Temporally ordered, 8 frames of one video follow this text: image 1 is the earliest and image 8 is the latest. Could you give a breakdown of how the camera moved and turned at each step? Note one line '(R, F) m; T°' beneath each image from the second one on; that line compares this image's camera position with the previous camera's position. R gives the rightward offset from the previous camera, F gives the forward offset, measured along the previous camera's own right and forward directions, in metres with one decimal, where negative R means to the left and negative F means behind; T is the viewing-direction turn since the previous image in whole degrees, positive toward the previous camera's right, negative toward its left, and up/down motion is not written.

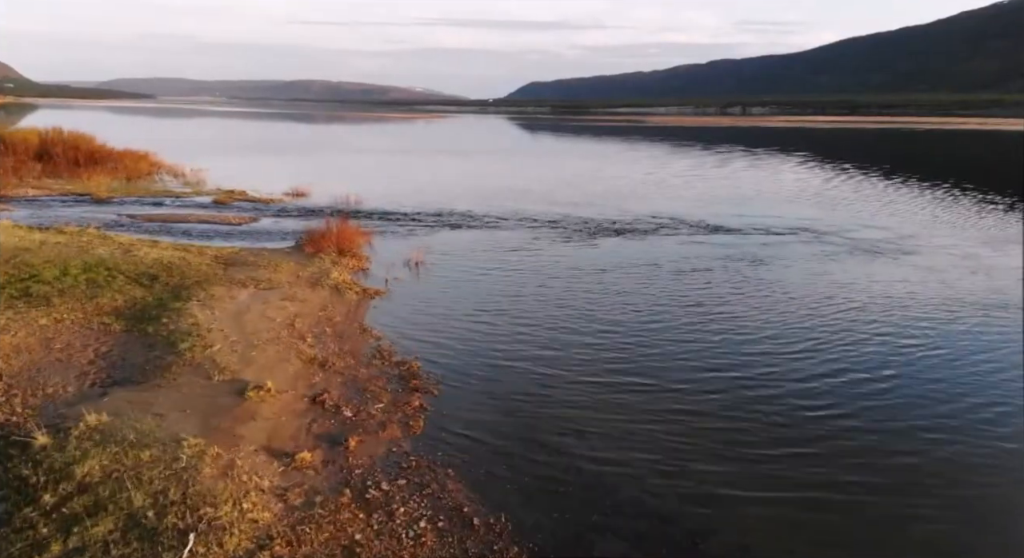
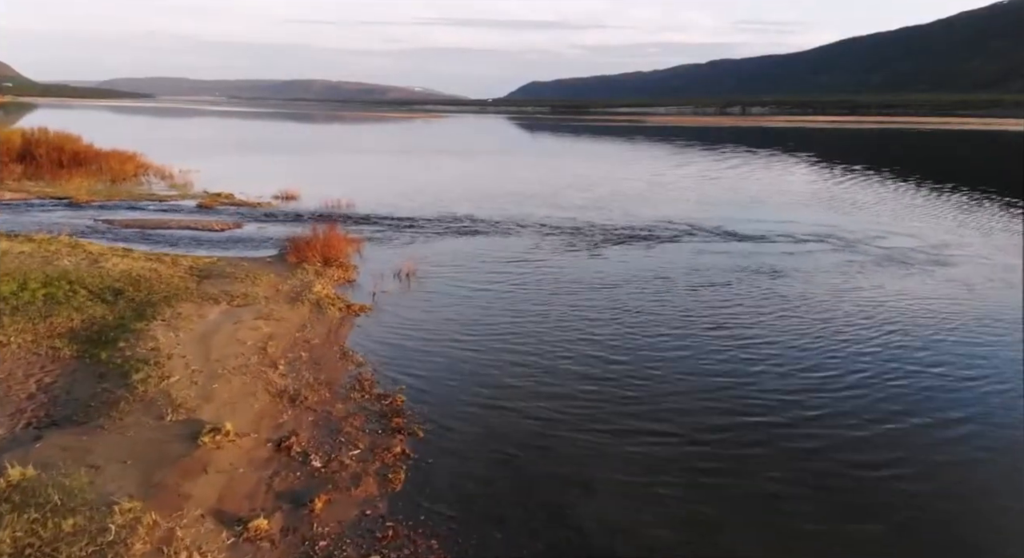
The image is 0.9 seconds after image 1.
(0.0, +1.4) m; 0°
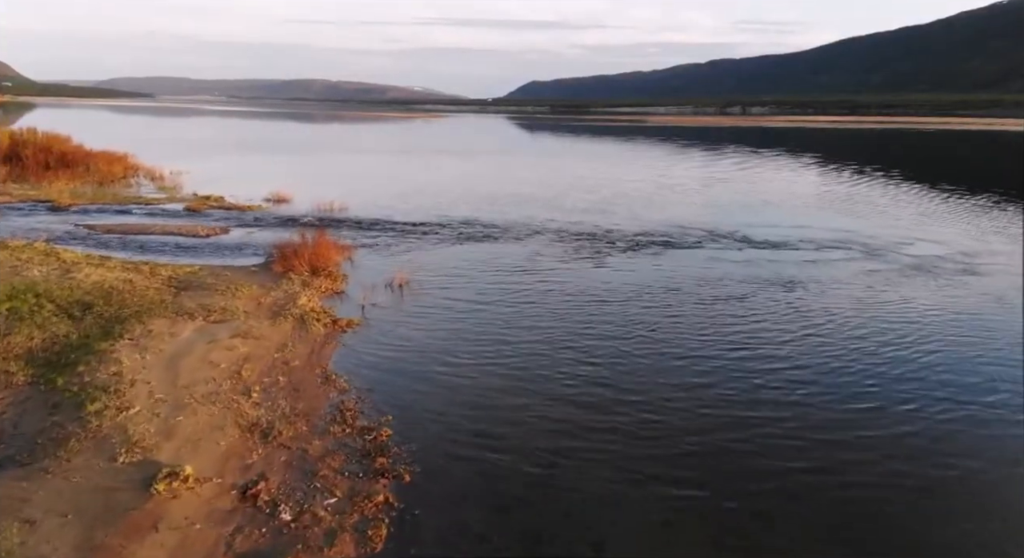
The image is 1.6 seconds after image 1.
(0.0, +1.1) m; 0°
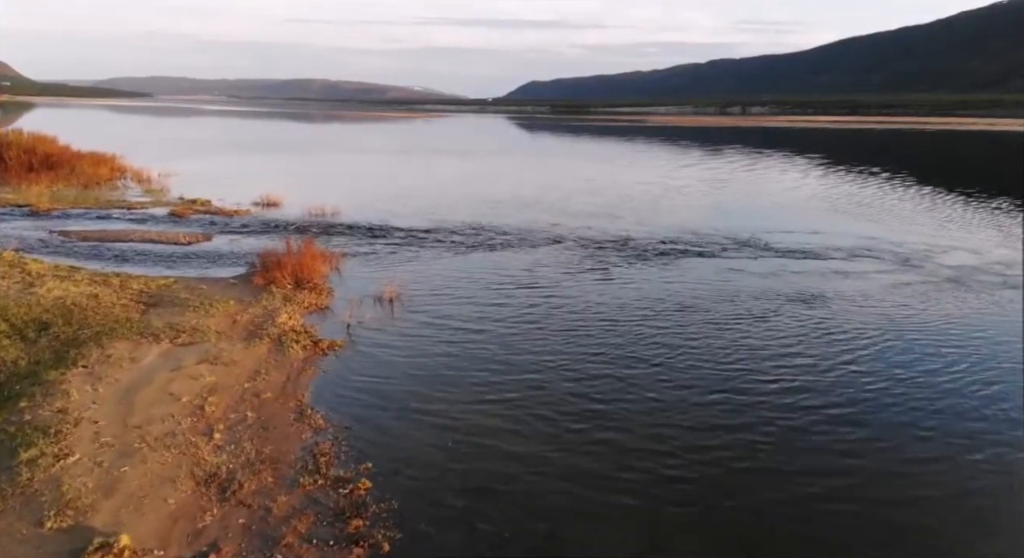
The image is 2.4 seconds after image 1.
(0.0, +1.3) m; 0°
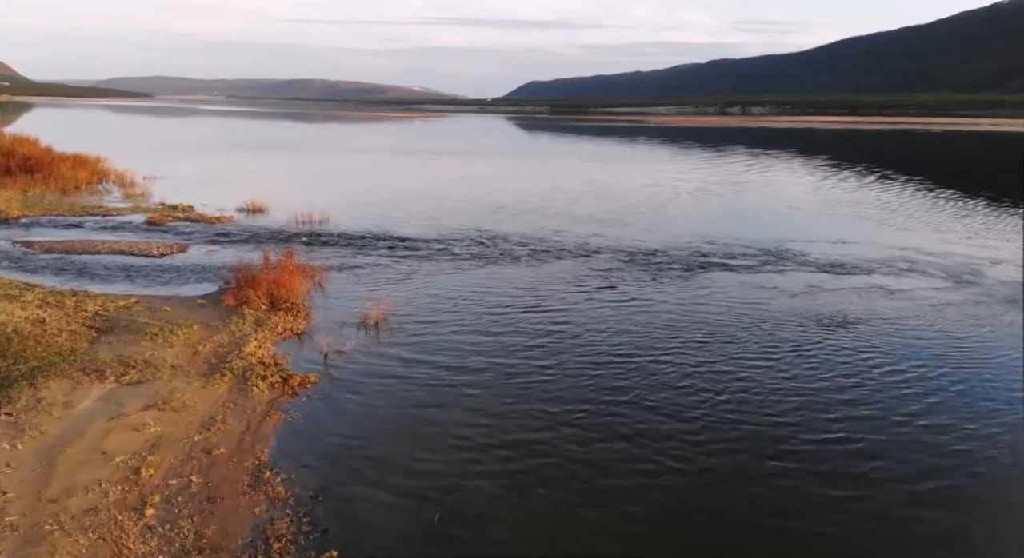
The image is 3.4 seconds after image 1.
(0.0, +1.6) m; 0°
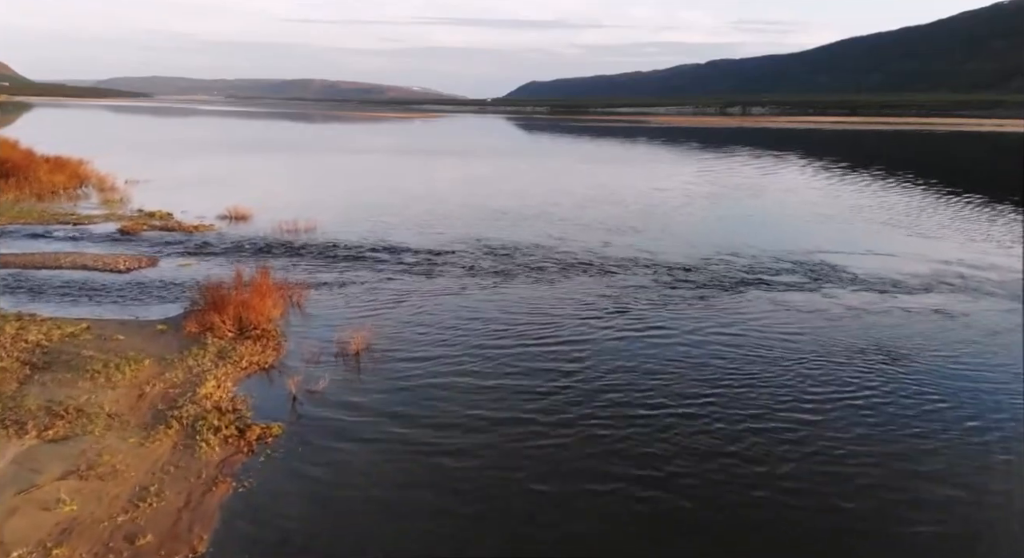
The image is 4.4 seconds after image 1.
(0.0, +1.7) m; 0°
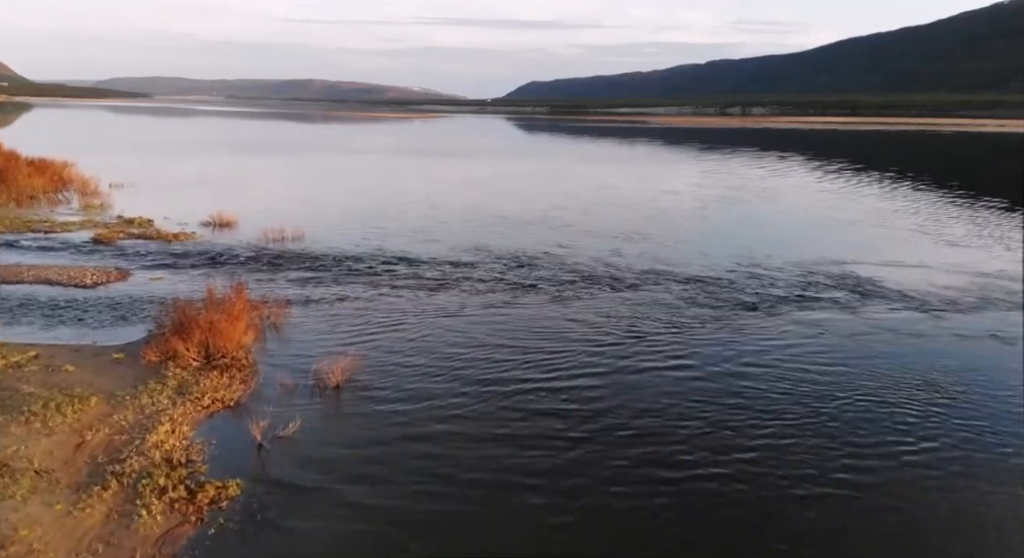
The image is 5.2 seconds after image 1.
(0.0, +1.4) m; 0°
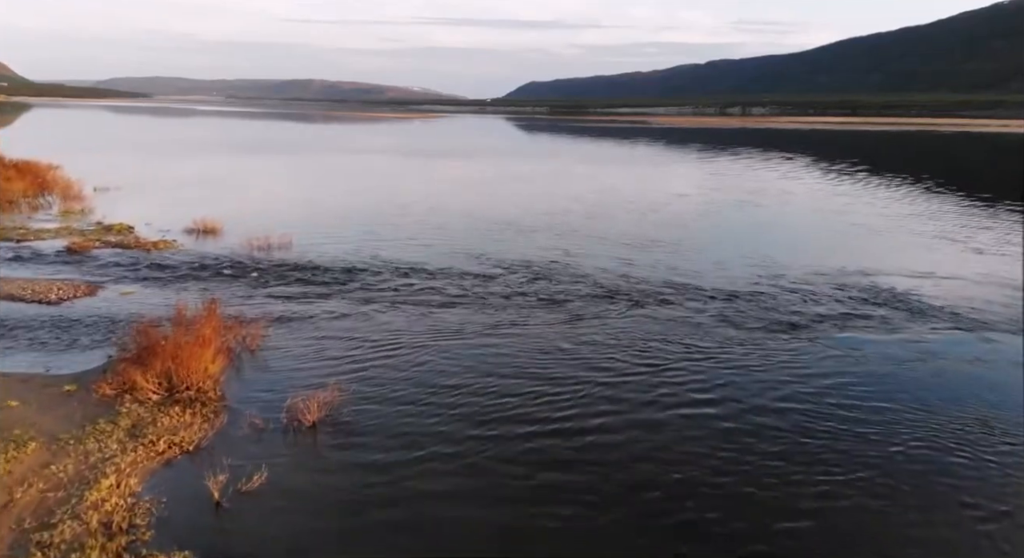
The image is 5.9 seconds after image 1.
(0.0, +1.3) m; 0°
